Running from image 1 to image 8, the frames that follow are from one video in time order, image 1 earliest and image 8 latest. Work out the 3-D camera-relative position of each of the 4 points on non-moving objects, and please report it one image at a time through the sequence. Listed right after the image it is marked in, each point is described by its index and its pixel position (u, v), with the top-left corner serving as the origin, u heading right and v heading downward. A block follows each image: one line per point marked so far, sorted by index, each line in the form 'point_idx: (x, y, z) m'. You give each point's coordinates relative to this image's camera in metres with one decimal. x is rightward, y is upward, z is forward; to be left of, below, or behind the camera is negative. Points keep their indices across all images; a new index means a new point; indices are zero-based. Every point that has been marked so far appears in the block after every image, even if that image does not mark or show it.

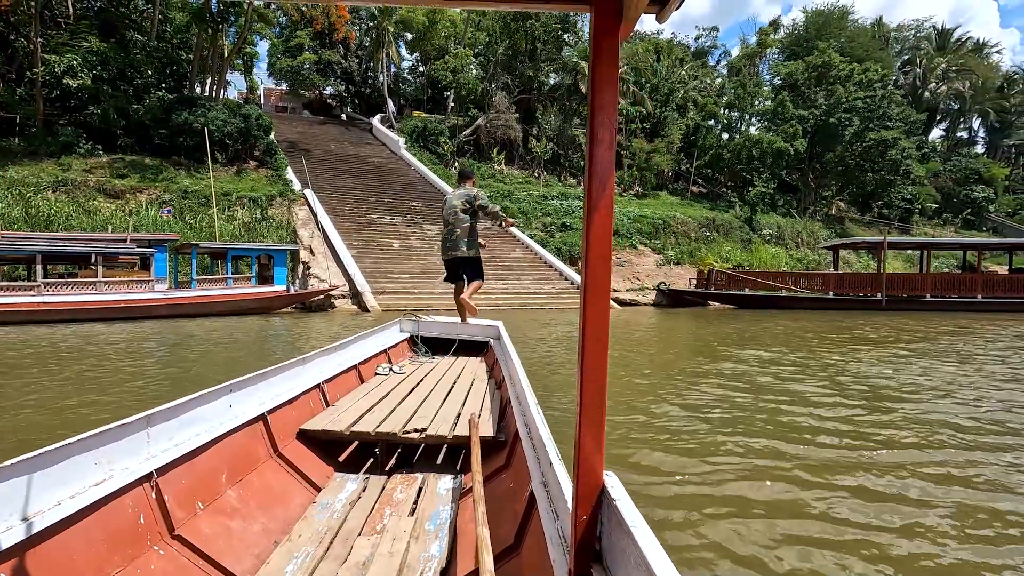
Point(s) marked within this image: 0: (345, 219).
0: (-5.2, +2.3, +18.0) m
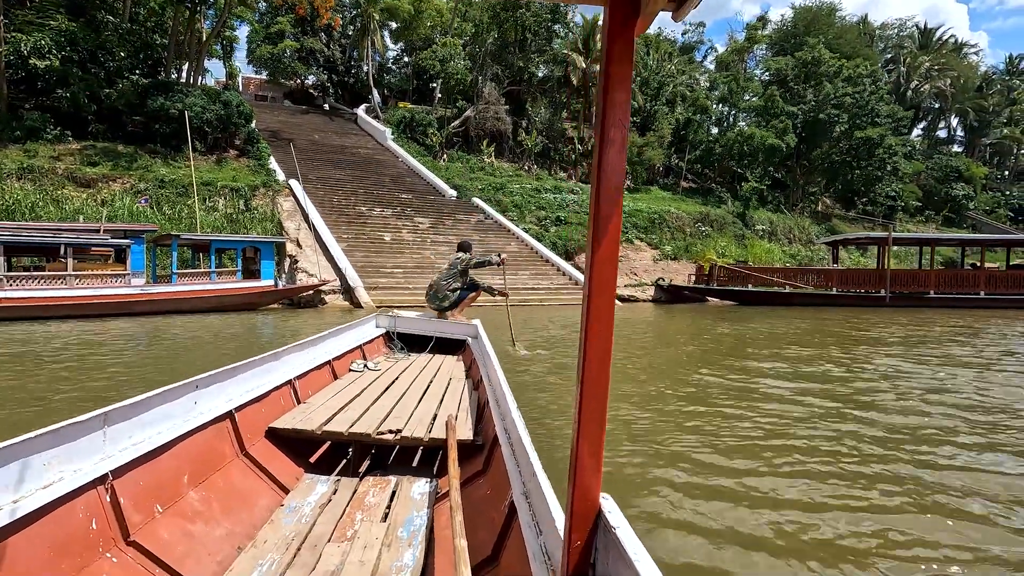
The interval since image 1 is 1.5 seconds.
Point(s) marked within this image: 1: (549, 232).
0: (-5.5, +2.4, +17.4) m
1: (+1.5, +1.9, +19.0) m
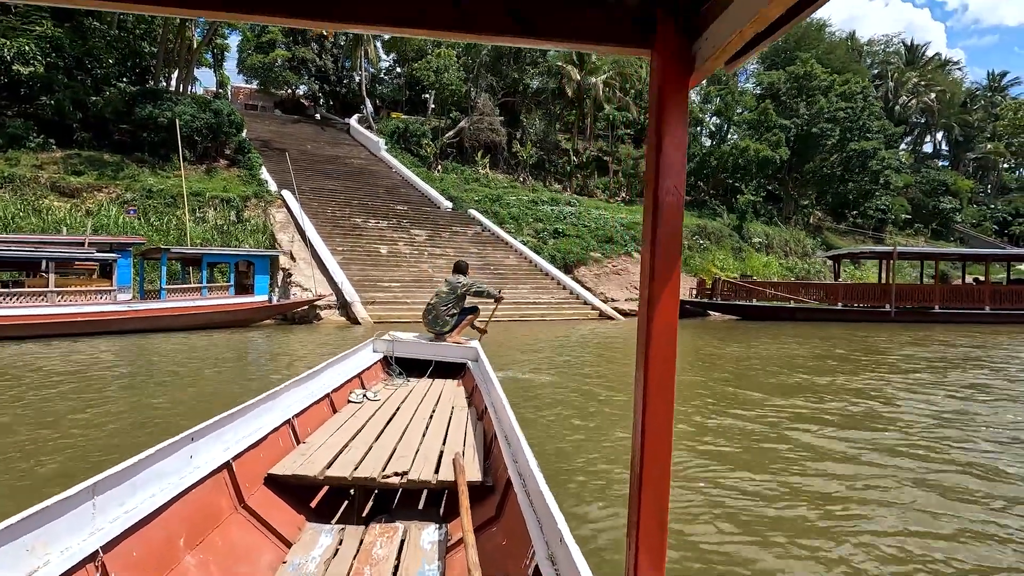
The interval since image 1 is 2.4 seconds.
0: (-5.6, +2.0, +17.0) m
1: (+1.3, +1.5, +18.8) m
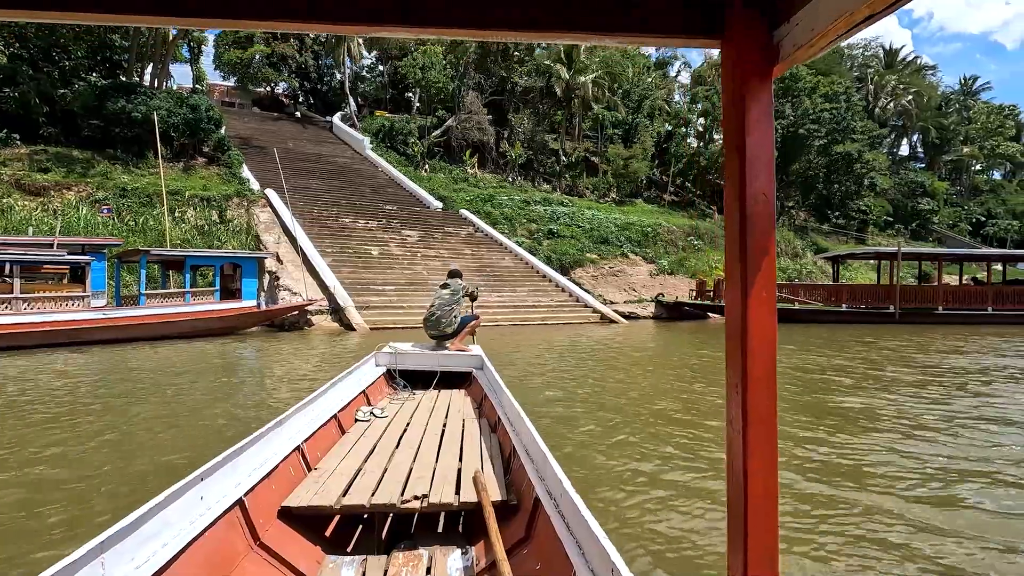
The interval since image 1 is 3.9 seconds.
0: (-5.9, +1.9, +16.4) m
1: (+1.0, +1.4, +18.4) m
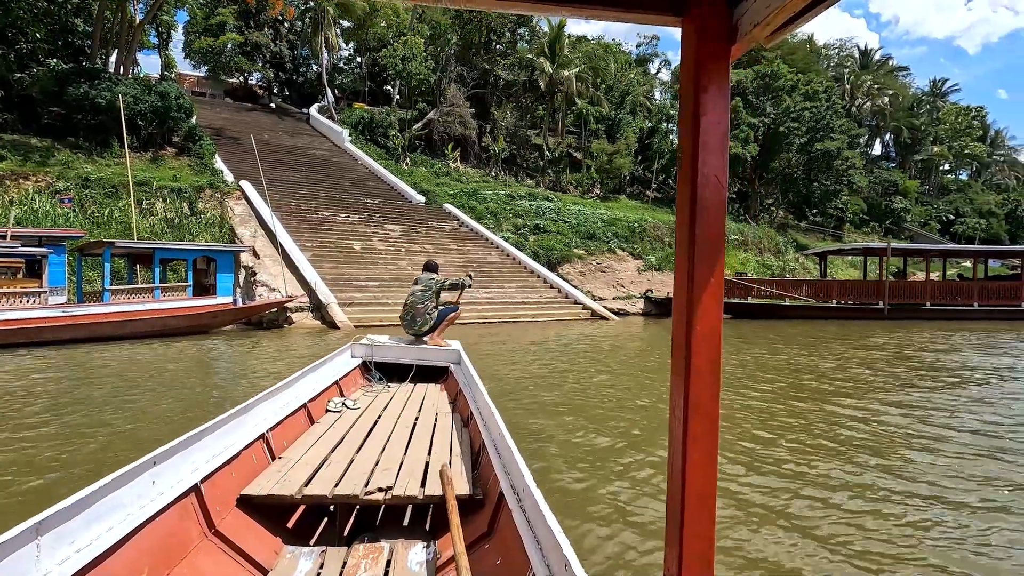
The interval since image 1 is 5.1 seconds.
0: (-6.3, +2.0, +15.8) m
1: (+0.5, +1.5, +18.1) m
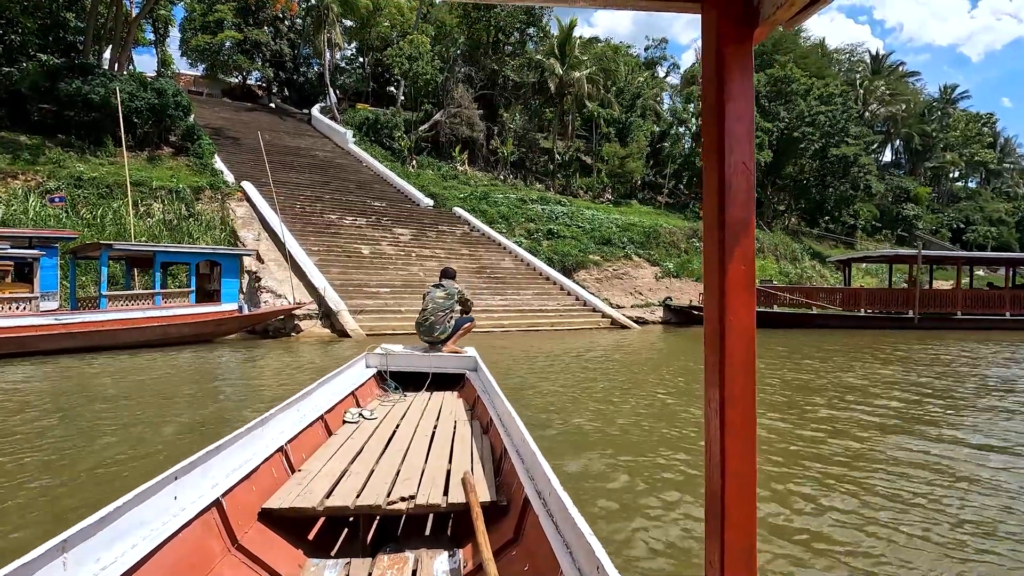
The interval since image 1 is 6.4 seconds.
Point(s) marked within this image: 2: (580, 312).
0: (-6.0, +1.9, +15.4) m
1: (+0.8, +1.3, +17.7) m
2: (+1.7, -0.6, +14.2) m
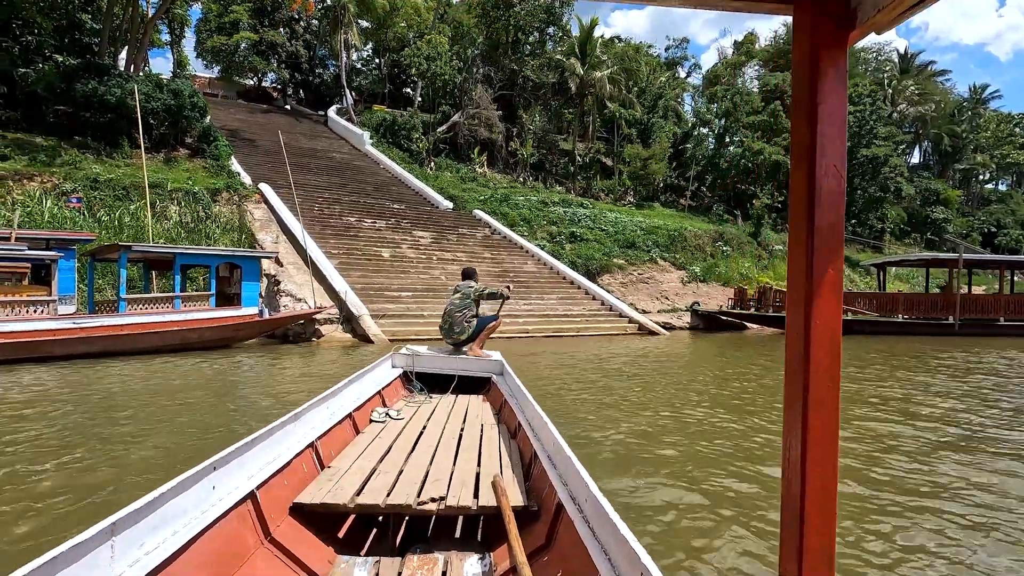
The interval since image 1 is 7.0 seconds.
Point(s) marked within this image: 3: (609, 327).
0: (-5.4, +1.8, +15.3) m
1: (+1.4, +1.2, +17.4) m
2: (+2.2, -0.7, +13.9) m
3: (+2.2, -0.9, +13.3) m
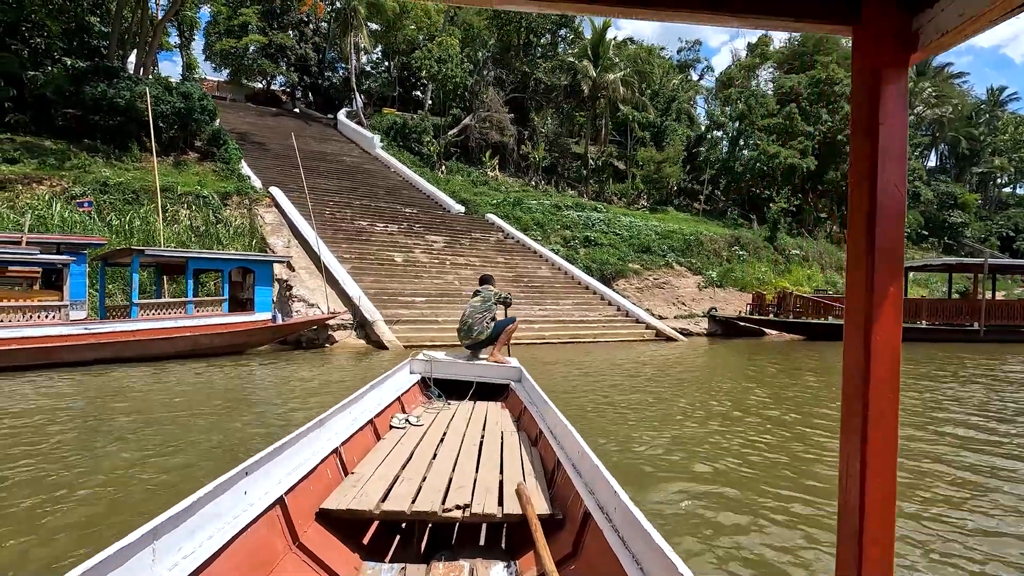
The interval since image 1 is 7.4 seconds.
0: (-5.1, +1.7, +15.2) m
1: (+1.8, +1.1, +17.2) m
2: (+2.6, -0.8, +13.7) m
3: (+2.6, -1.0, +13.1) m
